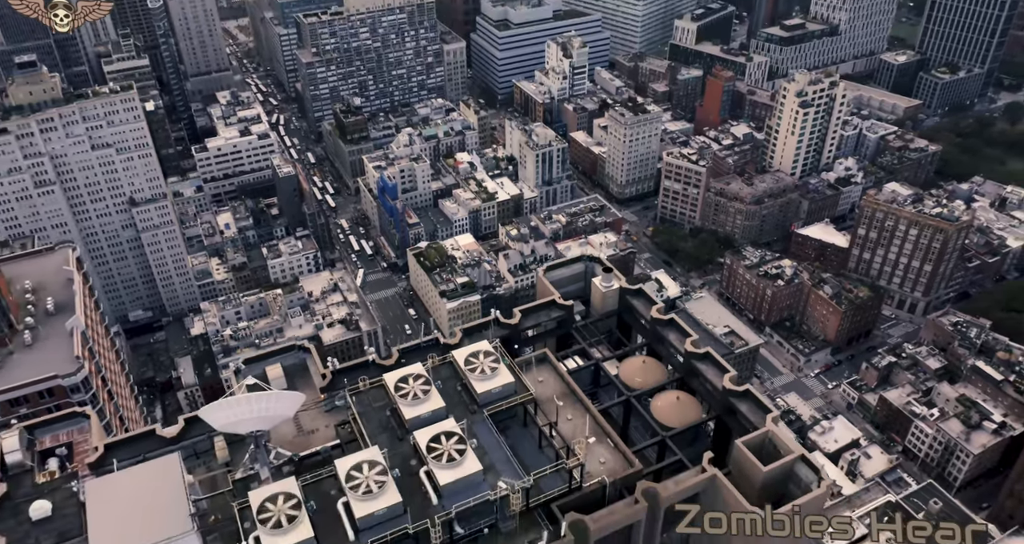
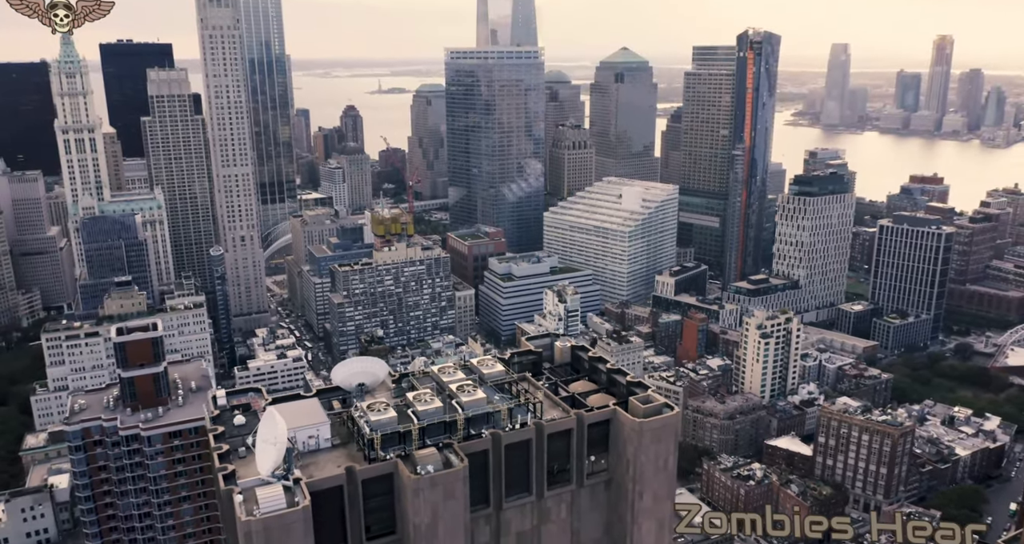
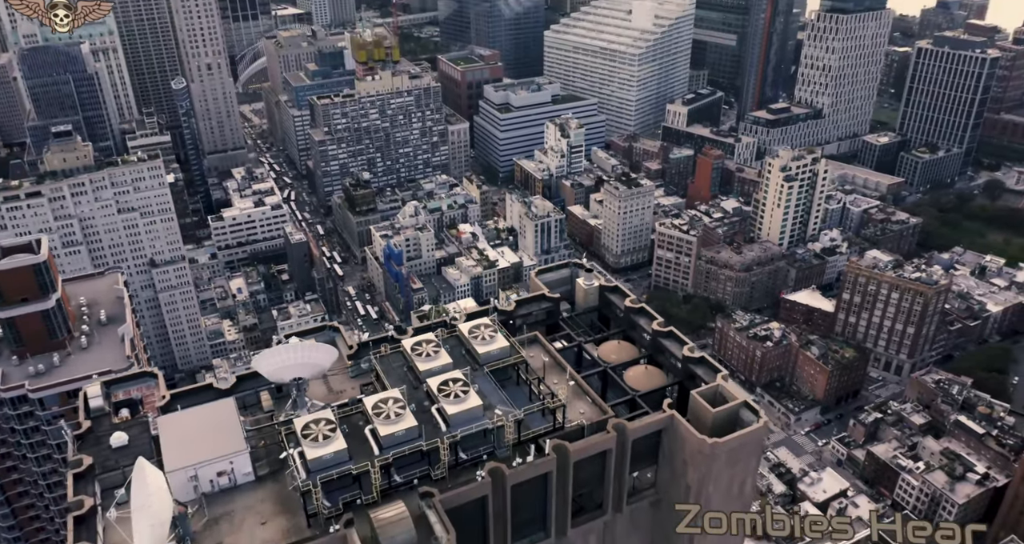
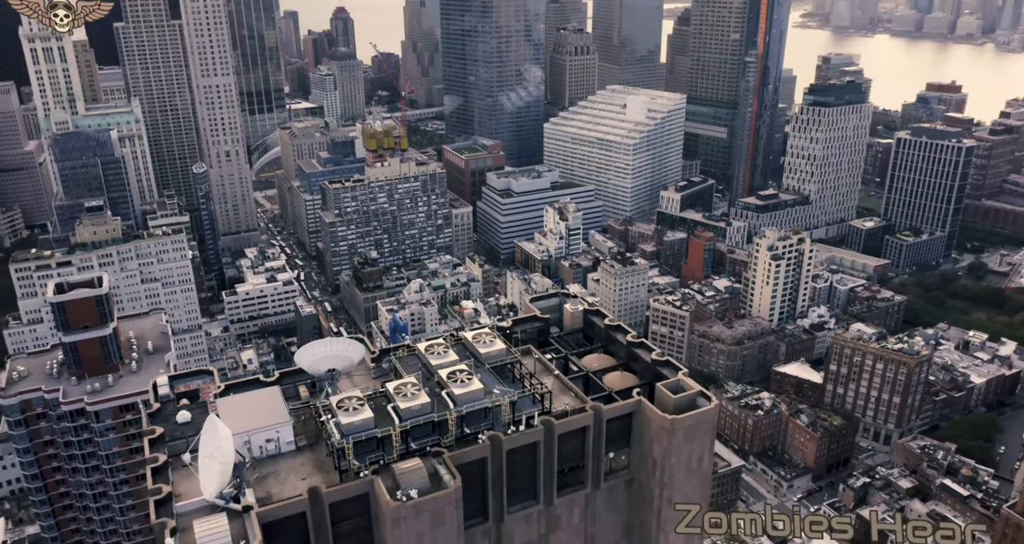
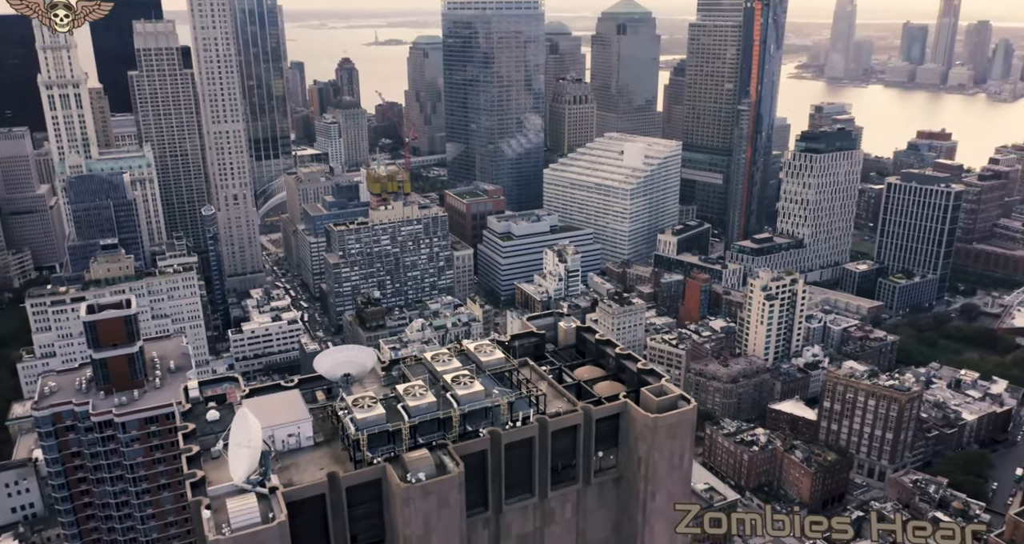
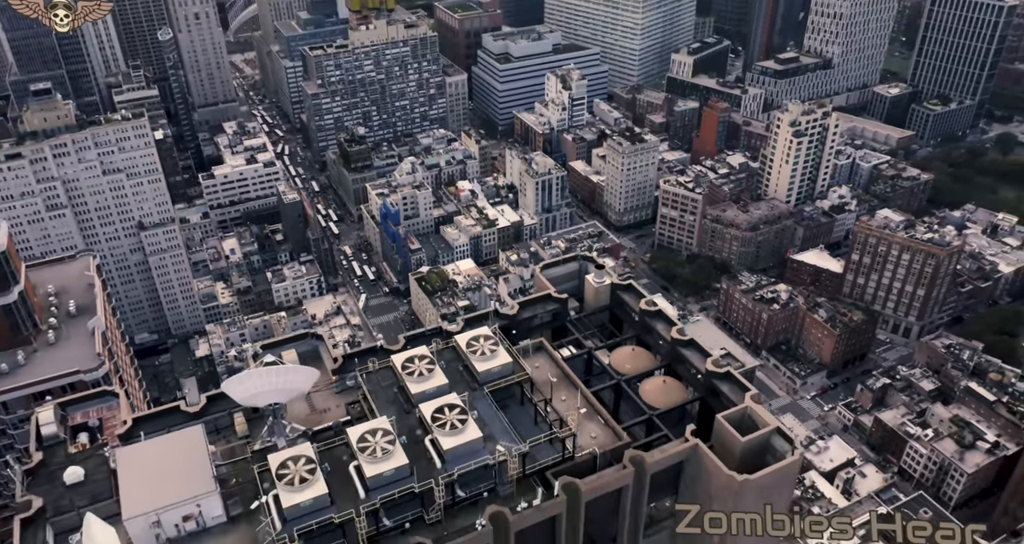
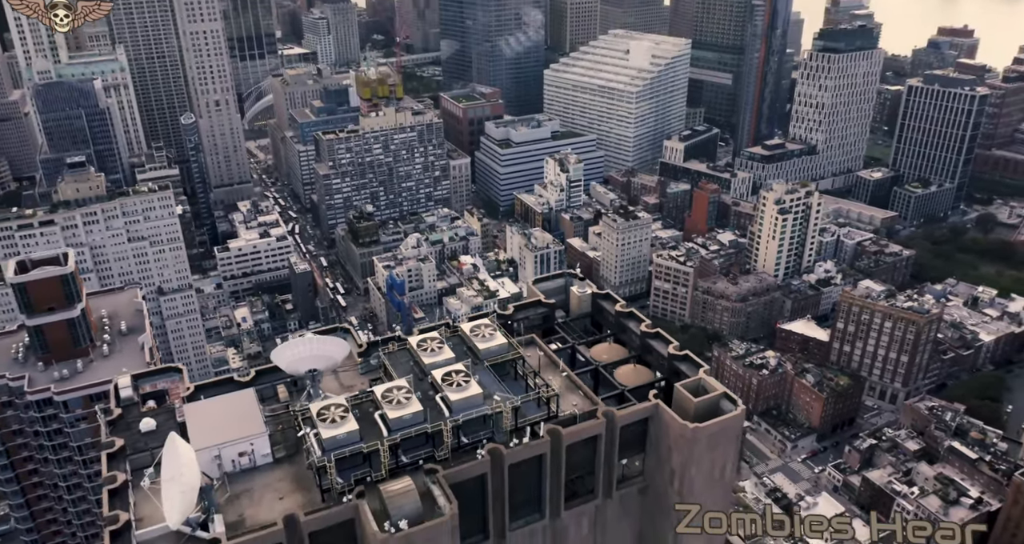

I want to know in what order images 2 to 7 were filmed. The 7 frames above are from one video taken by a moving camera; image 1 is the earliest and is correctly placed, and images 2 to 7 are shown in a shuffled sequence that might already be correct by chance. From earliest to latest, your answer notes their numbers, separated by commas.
6, 3, 7, 4, 5, 2
